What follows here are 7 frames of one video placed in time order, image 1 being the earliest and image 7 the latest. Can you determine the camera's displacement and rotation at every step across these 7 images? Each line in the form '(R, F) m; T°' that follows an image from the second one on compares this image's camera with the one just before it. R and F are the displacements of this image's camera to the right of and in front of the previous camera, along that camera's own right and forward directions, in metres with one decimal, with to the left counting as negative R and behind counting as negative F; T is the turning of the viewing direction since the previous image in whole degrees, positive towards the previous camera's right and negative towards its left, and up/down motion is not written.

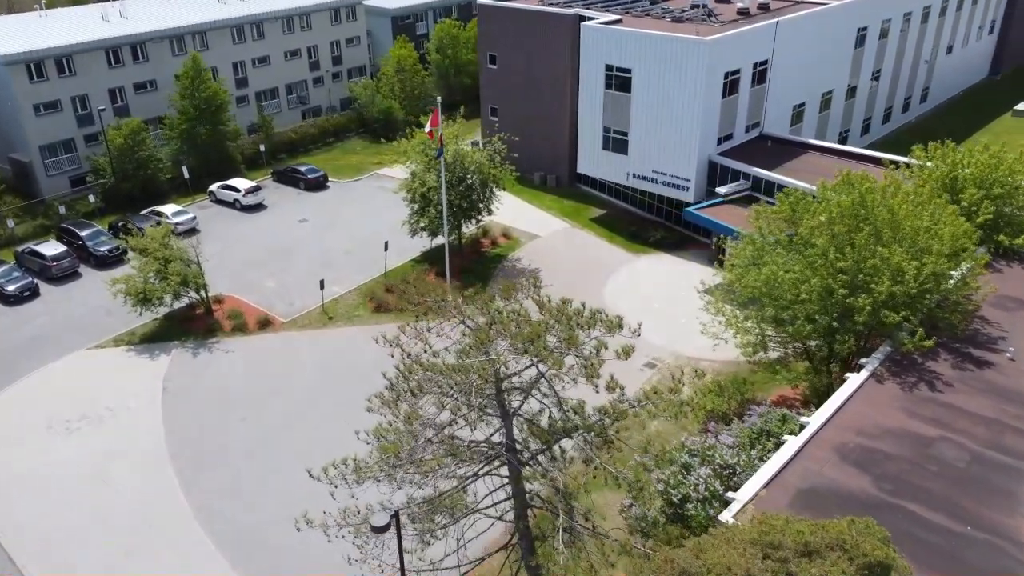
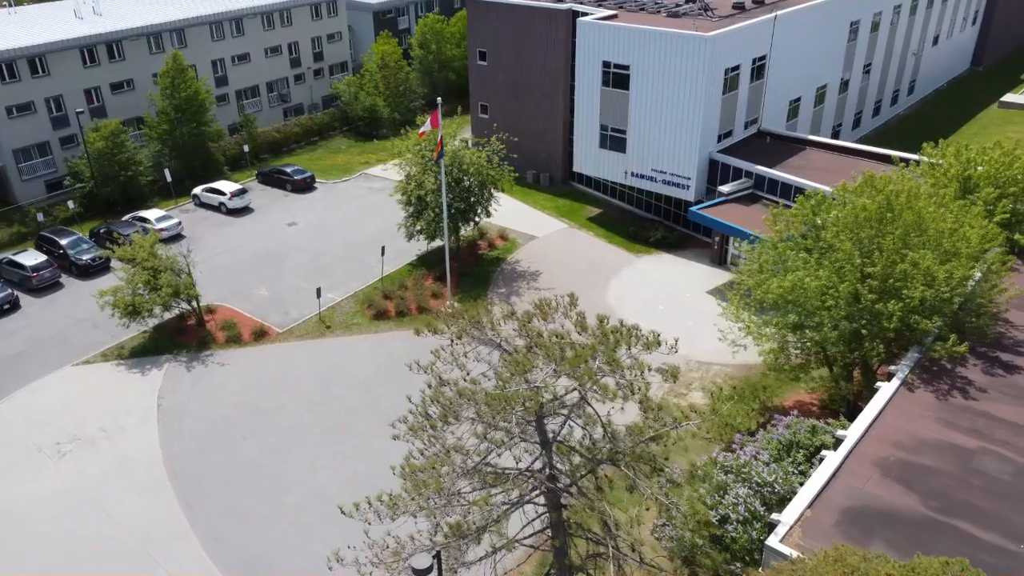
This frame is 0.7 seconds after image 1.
(-1.1, +0.8) m; +2°
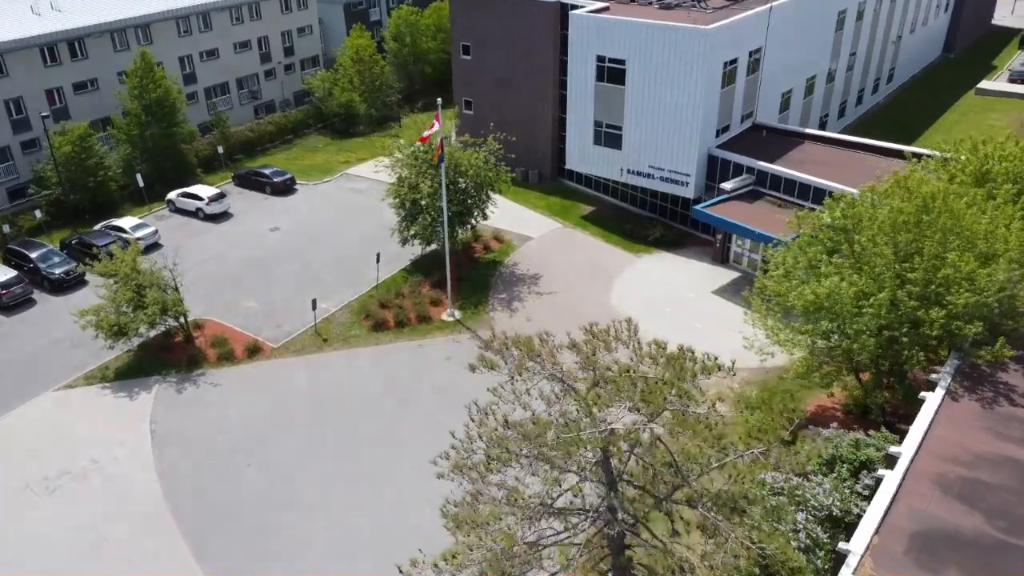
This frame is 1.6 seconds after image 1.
(-1.5, +1.1) m; +3°
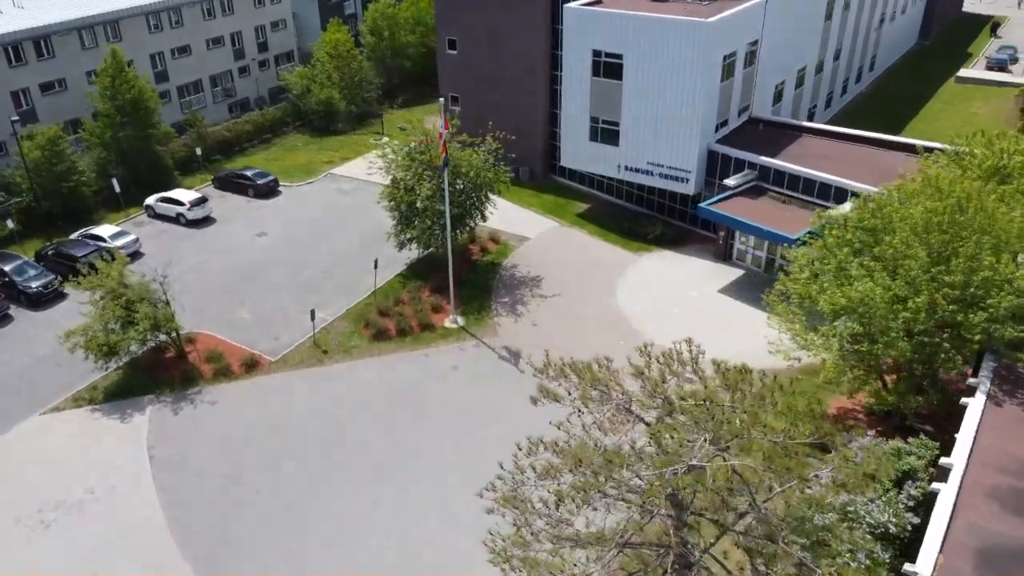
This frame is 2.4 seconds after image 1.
(-1.4, +0.9) m; +2°
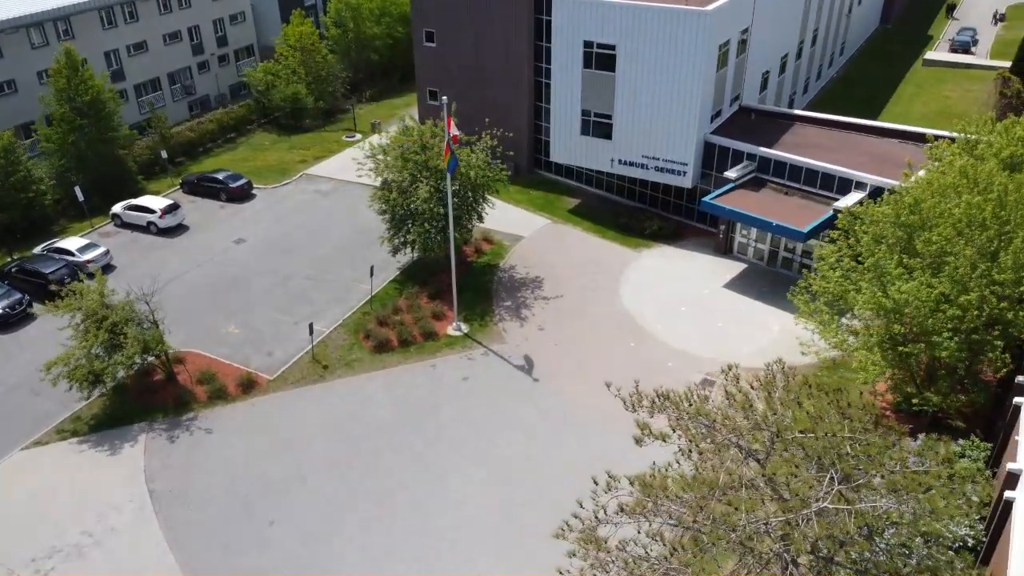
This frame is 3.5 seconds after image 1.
(-1.9, +1.2) m; +3°
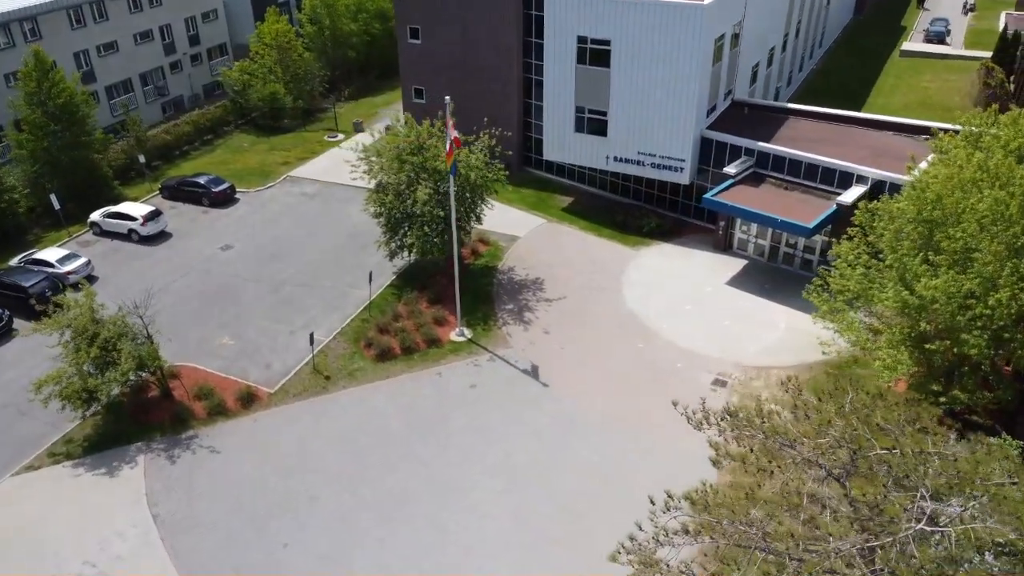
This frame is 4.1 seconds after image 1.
(-1.2, +0.7) m; +2°
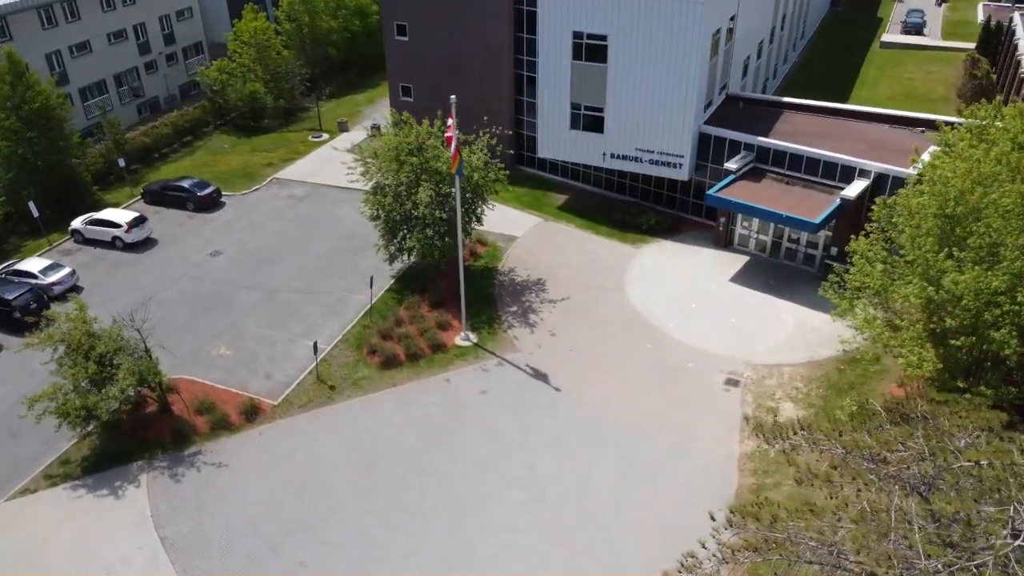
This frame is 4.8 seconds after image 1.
(-1.2, +0.6) m; +2°
